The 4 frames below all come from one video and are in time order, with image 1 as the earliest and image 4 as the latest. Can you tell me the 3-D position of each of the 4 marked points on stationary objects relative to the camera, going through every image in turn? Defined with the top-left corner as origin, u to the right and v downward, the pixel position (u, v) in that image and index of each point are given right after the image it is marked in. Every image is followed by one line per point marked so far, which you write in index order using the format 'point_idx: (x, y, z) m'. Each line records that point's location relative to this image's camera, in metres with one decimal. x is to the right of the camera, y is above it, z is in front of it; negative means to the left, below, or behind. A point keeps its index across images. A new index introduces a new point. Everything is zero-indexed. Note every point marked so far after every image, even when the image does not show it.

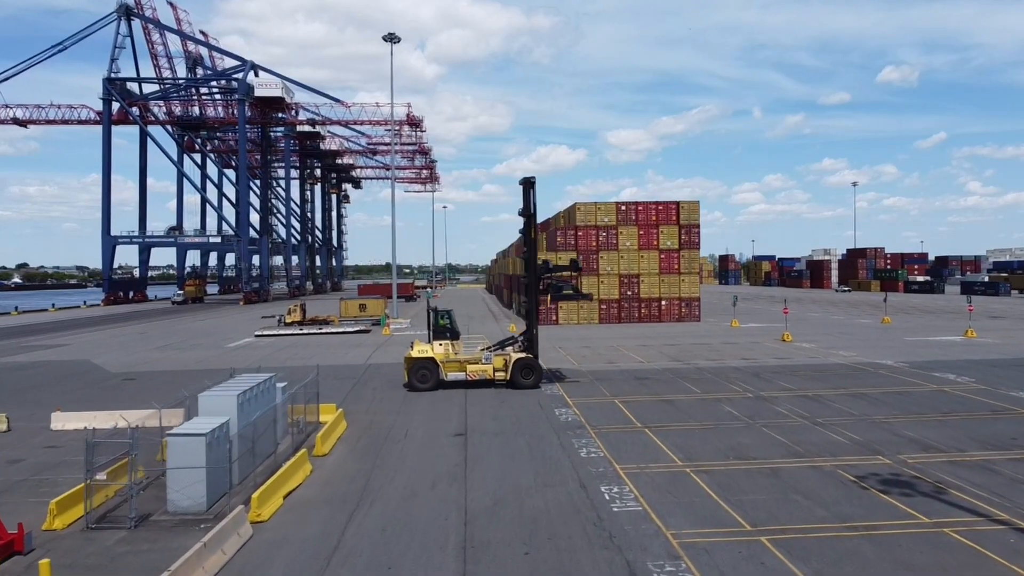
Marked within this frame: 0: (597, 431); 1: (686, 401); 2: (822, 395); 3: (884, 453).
0: (+1.1, -1.8, +15.2) m
1: (+2.7, -1.7, +18.3) m
2: (+4.8, -1.7, +18.4) m
3: (+4.1, -1.8, +12.9) m
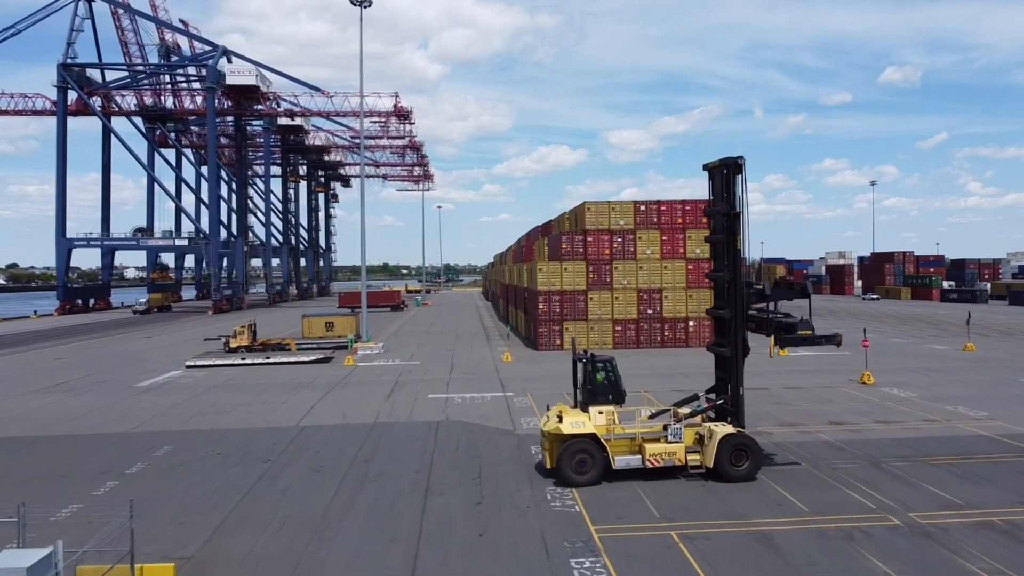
0: (+1.0, -2.4, +7.6) m
1: (+2.5, -2.3, +10.8) m
2: (+4.7, -2.2, +10.9) m
3: (+3.9, -2.3, +5.4) m
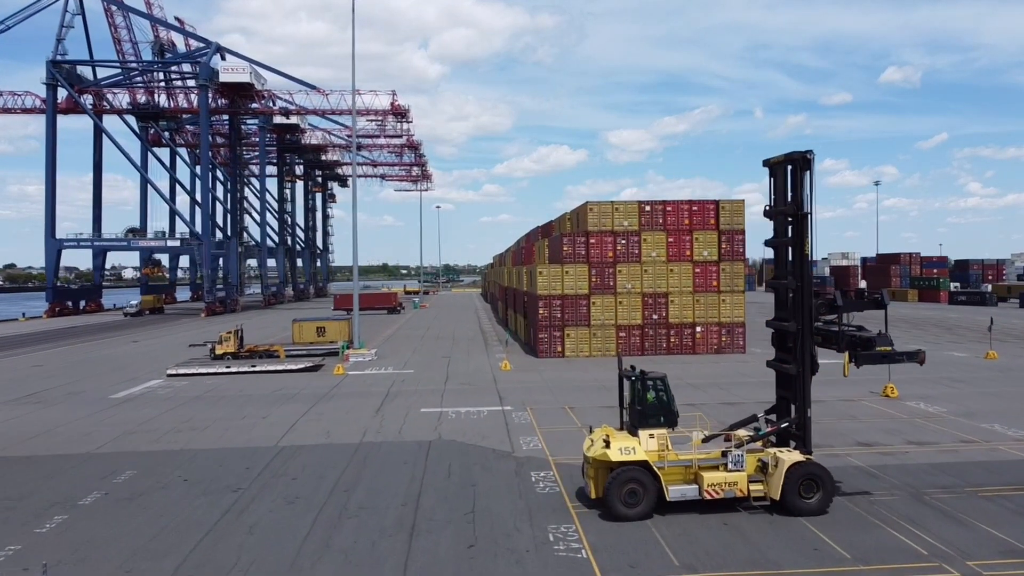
0: (+0.9, -2.5, +6.1) m
1: (+2.5, -2.4, +9.2) m
2: (+4.7, -2.3, +9.4) m
3: (+3.9, -2.4, +3.9) m
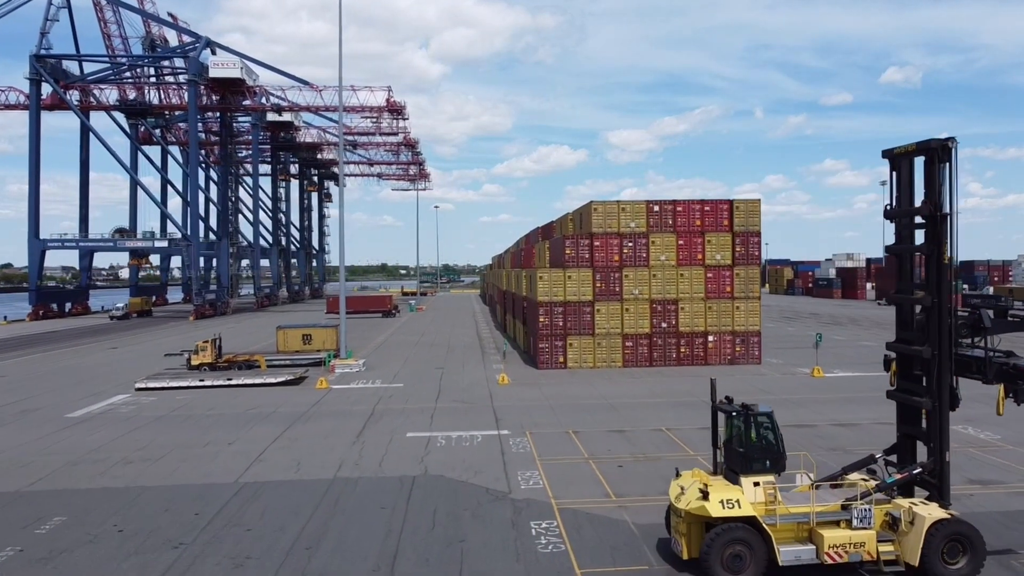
0: (+0.9, -2.6, +3.8) m
1: (+2.5, -2.5, +6.9) m
2: (+4.6, -2.5, +7.1) m
3: (+3.9, -2.6, +1.6) m
